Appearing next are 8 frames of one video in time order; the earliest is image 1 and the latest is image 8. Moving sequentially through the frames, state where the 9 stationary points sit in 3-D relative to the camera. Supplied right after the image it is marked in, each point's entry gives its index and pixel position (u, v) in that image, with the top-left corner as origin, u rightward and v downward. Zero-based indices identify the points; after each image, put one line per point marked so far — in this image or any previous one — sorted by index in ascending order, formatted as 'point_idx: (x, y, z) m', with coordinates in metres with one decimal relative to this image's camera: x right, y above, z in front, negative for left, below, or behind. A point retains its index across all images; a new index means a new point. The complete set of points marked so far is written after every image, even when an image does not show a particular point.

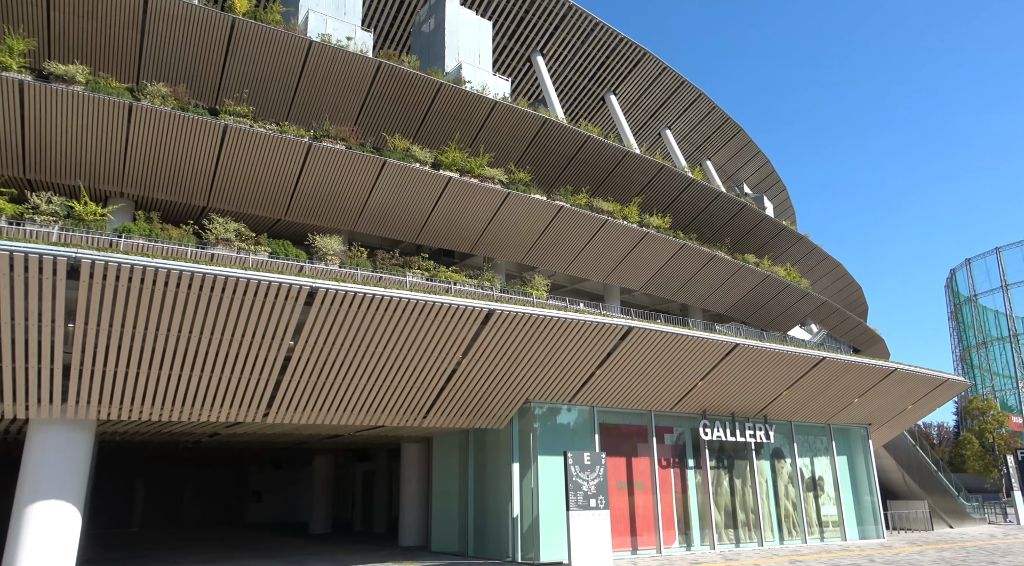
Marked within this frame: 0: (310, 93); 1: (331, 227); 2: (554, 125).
0: (-4.5, +4.2, +14.1) m
1: (-4.2, +1.3, +14.6) m
2: (+1.1, +4.1, +16.5) m
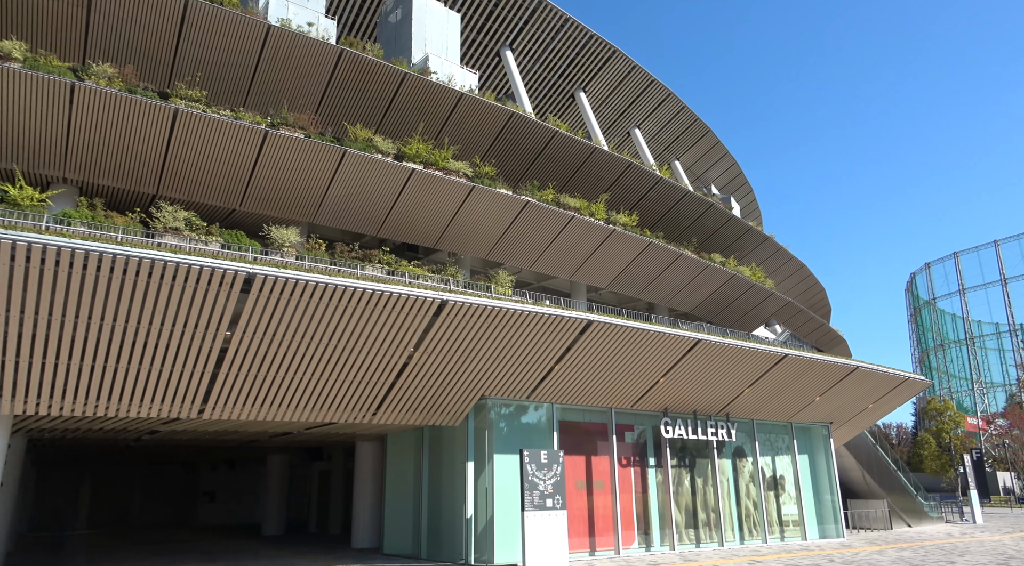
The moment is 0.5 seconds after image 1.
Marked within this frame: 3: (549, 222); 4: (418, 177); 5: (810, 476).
0: (-5.2, +4.4, +13.6) m
1: (-5.0, +1.4, +14.1) m
2: (+0.2, +4.2, +16.3) m
3: (+0.9, +1.6, +16.5) m
4: (-2.1, +2.4, +14.4) m
5: (+8.1, -5.3, +17.7) m
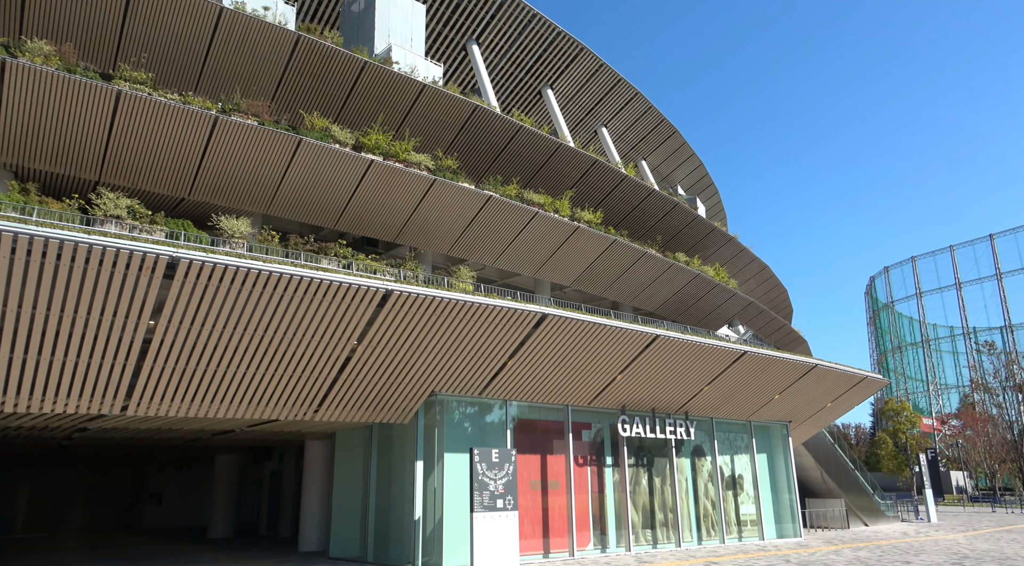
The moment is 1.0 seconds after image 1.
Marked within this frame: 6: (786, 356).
0: (-6.0, +4.5, +13.1) m
1: (-5.8, +1.6, +13.5) m
2: (-0.7, +4.3, +16.0) m
3: (0.0, +1.7, +16.2) m
4: (-2.9, +2.5, +14.0) m
5: (+7.0, -5.3, +17.7) m
6: (+6.7, -1.7, +15.8) m
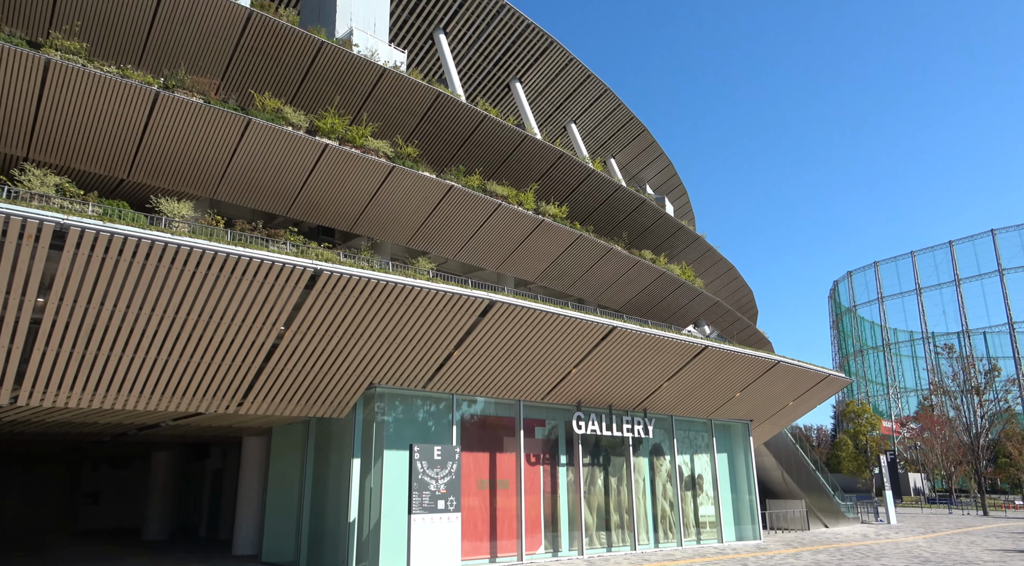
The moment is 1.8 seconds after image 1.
0: (-6.7, +4.8, +12.3) m
1: (-6.6, +1.8, +12.8) m
2: (-1.5, +4.4, +15.5) m
3: (-1.0, +1.8, +15.7) m
4: (-3.8, +2.7, +13.3) m
5: (+5.9, -5.3, +17.6) m
6: (+5.8, -1.7, +15.6) m
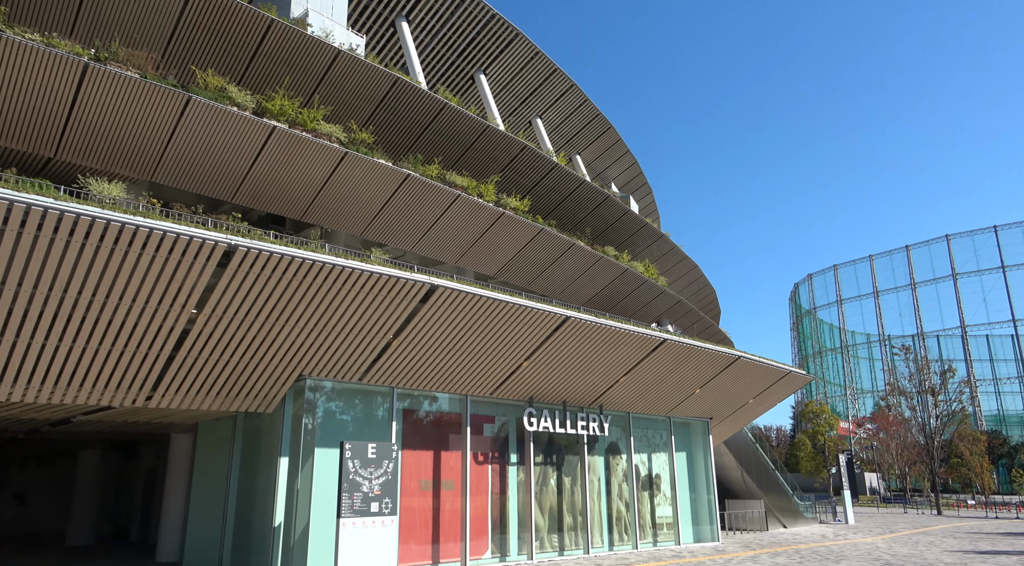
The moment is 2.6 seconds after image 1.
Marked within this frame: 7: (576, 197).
0: (-7.5, +5.0, +11.5) m
1: (-7.4, +2.1, +12.0) m
2: (-2.4, +4.6, +14.9) m
3: (-1.9, +2.0, +15.1) m
4: (-4.6, +2.9, +12.6) m
5: (+4.7, -5.2, +17.3) m
6: (+4.8, -1.6, +15.4) m
7: (+2.0, +2.7, +19.8) m
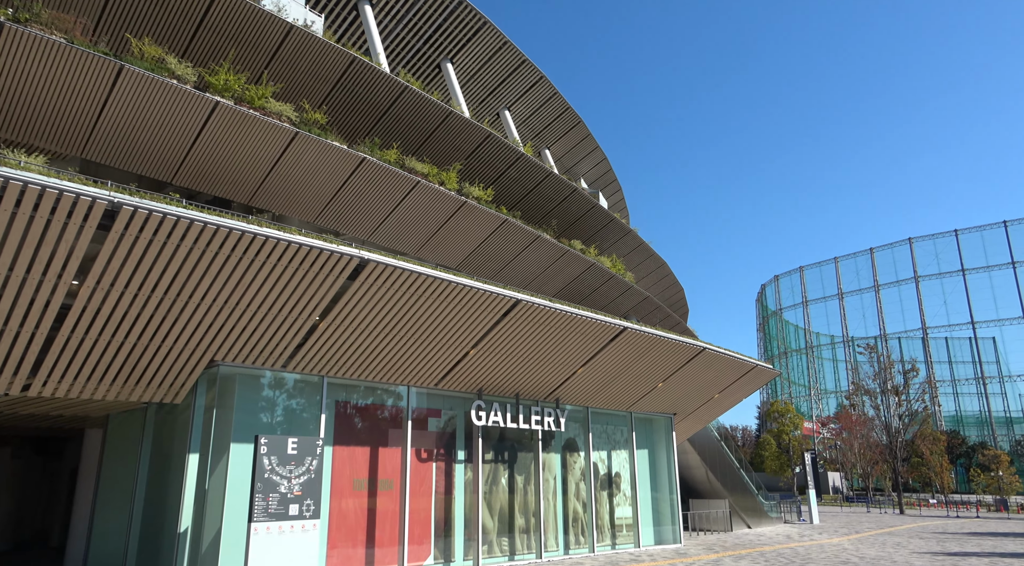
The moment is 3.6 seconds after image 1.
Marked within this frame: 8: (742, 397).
0: (-8.1, +5.3, +10.5) m
1: (-8.1, +2.4, +11.0) m
2: (-3.3, +4.8, +14.2) m
3: (-2.8, +2.2, +14.4) m
4: (-5.3, +3.2, +11.8) m
5: (+3.7, -5.1, +16.9) m
6: (+3.8, -1.4, +15.0) m
7: (+0.9, +2.9, +19.3) m
8: (+7.2, -3.6, +19.8) m
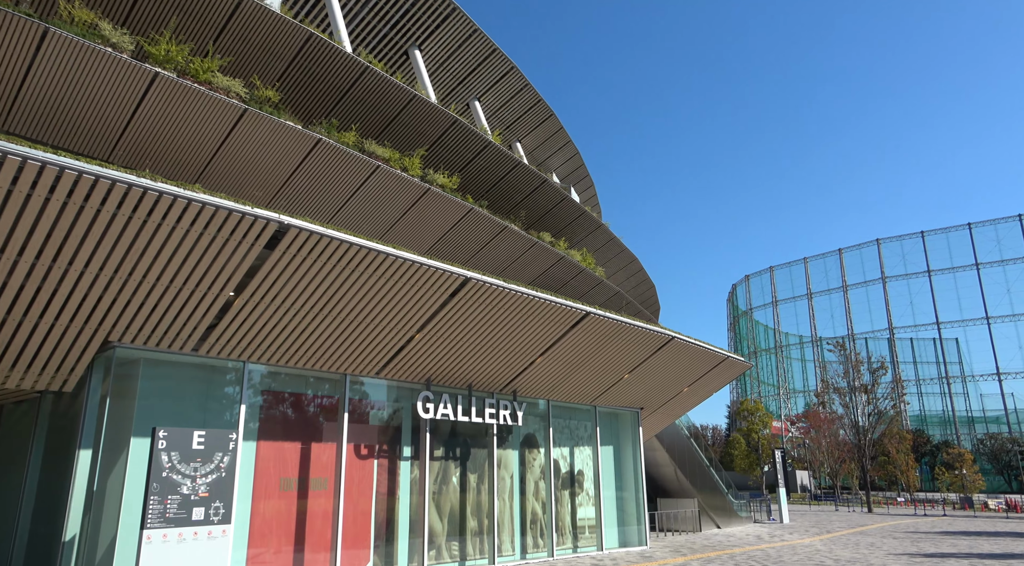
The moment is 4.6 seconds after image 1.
0: (-8.7, +5.6, +9.6) m
1: (-8.7, +2.6, +10.1) m
2: (-4.0, +5.1, +13.4) m
3: (-3.6, +2.4, +13.7) m
4: (-6.0, +3.4, +11.0) m
5: (+2.8, -4.9, +16.4) m
6: (+3.0, -1.3, +14.5) m
7: (0.0, +3.1, +18.7) m
8: (+6.1, -3.5, +19.5) m
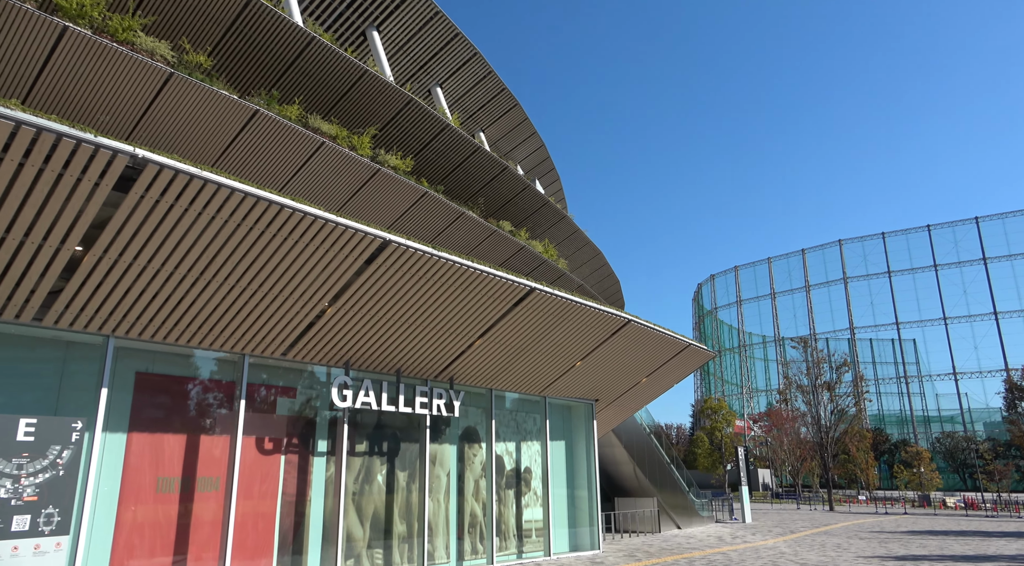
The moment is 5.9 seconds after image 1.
0: (-9.4, +5.9, +8.4) m
1: (-9.4, +3.0, +8.8) m
2: (-4.9, +5.4, +12.4) m
3: (-4.5, +2.8, +12.7) m
4: (-6.7, +3.7, +9.9) m
5: (+1.6, -4.7, +15.7) m
6: (+2.0, -1.0, +13.9) m
7: (-1.2, +3.3, +17.9) m
8: (+4.9, -3.3, +18.9) m
